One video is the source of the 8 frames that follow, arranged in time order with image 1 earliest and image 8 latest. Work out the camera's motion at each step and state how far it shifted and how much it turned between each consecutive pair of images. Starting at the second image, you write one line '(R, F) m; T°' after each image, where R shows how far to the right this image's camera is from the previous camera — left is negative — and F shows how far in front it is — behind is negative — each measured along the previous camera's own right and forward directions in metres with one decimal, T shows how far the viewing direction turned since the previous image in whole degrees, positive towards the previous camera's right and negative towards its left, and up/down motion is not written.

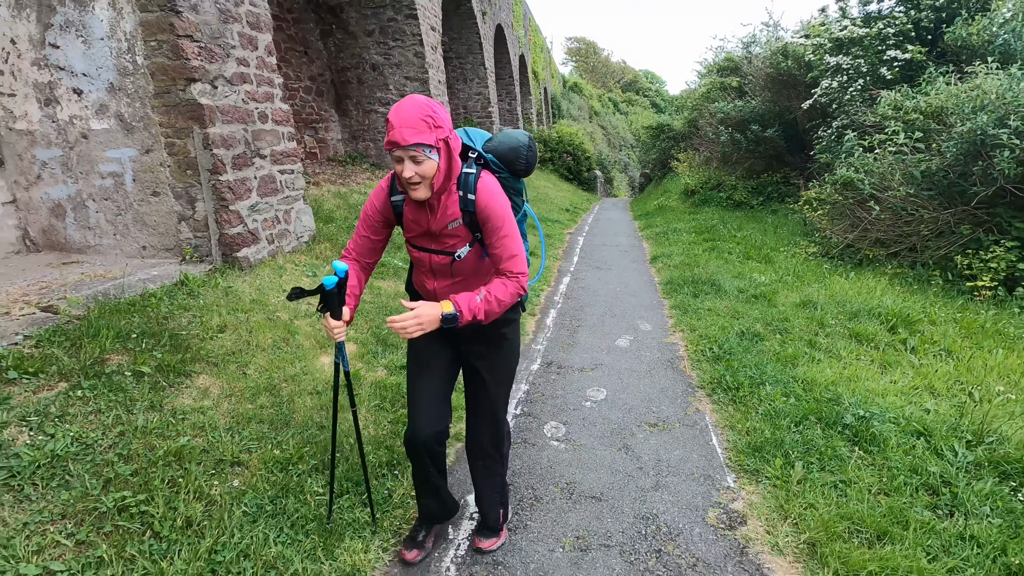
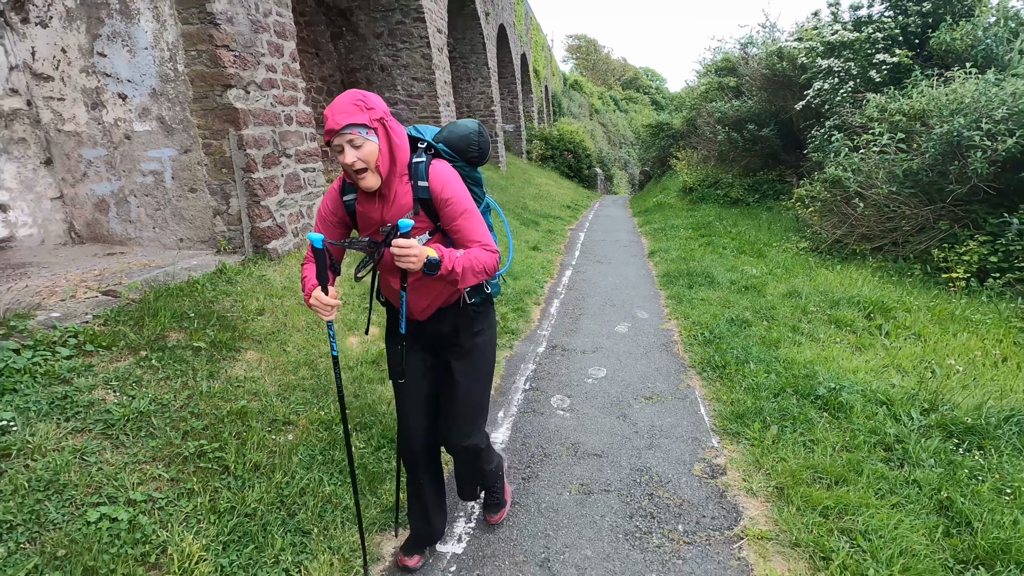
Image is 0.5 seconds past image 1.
(-0.1, -0.4) m; 0°
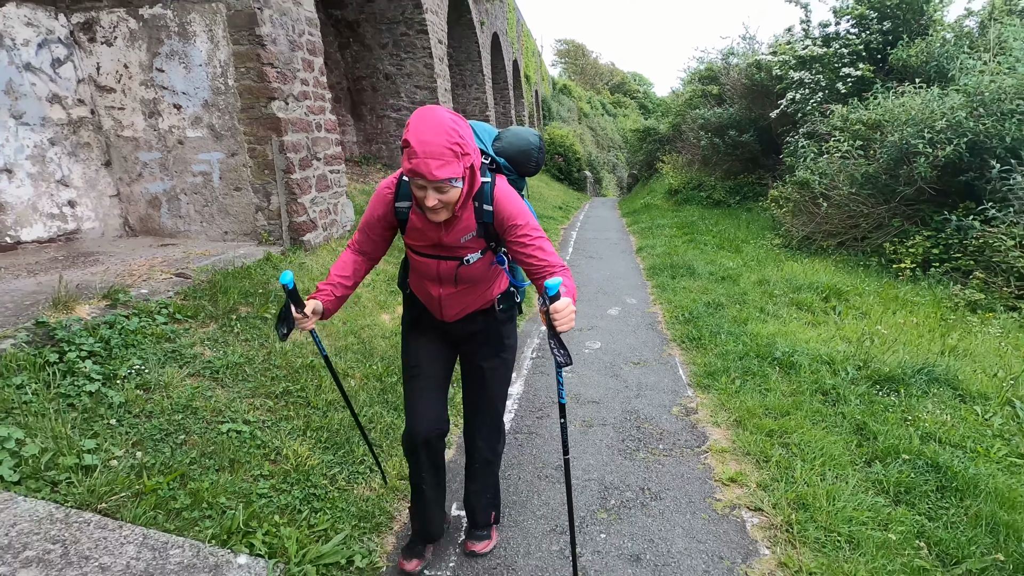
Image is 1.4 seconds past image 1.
(-0.2, -0.7) m; +1°
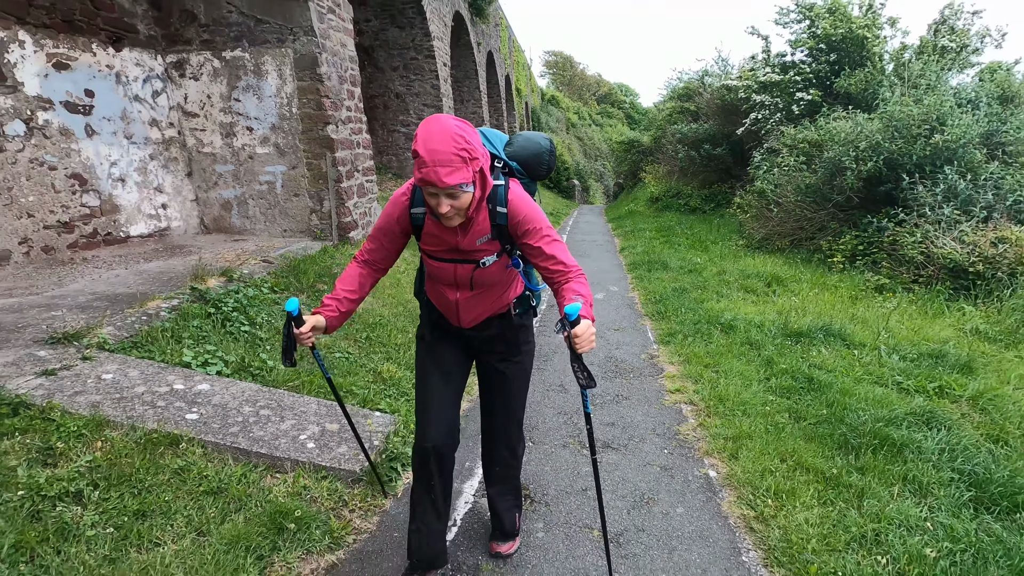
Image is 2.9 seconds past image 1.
(-0.2, -1.2) m; +1°
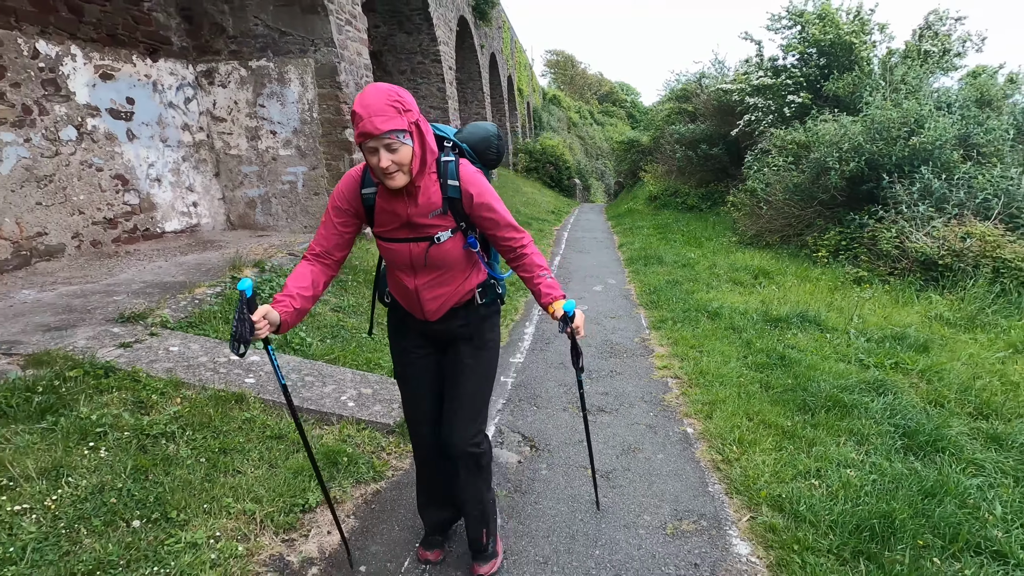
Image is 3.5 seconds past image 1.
(0.0, -0.5) m; 0°
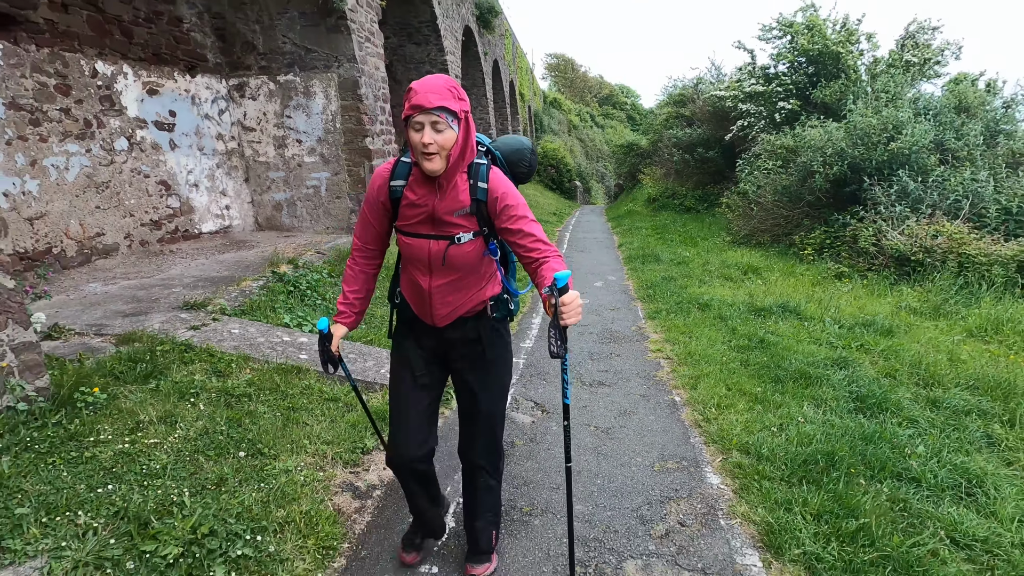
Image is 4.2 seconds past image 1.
(-0.1, -0.6) m; 0°
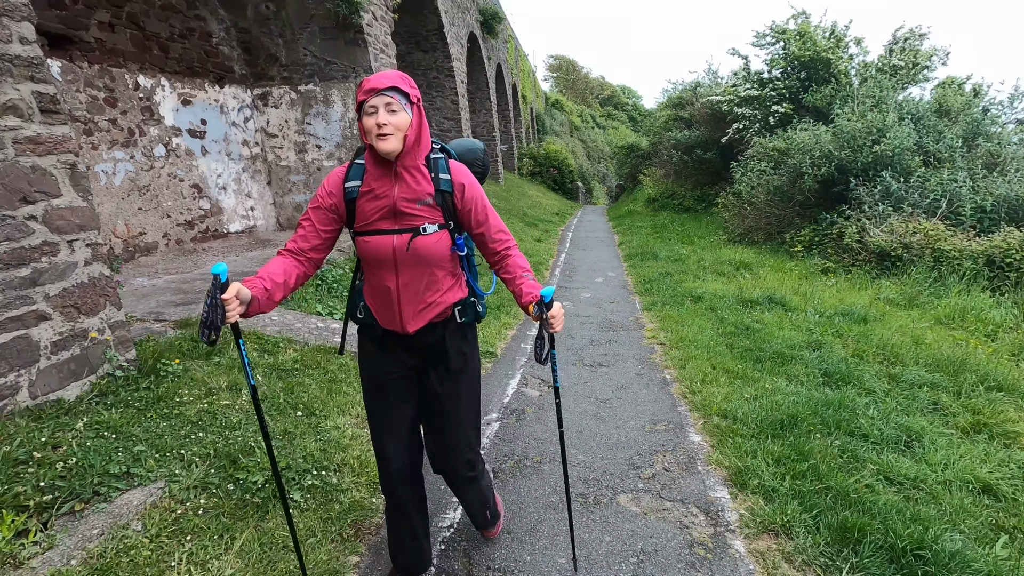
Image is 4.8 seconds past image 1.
(-0.1, -0.5) m; 0°
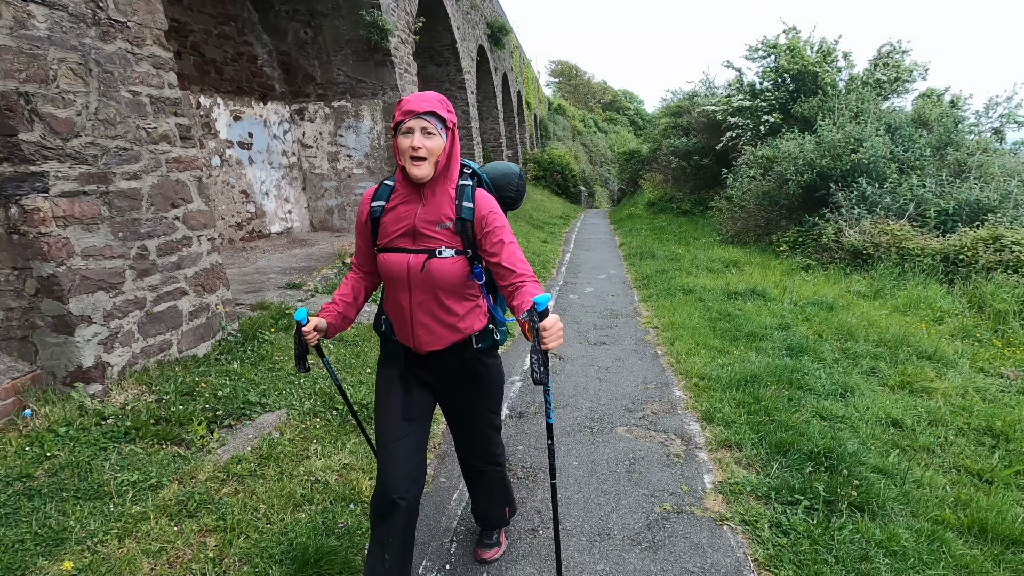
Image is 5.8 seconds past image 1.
(-0.1, -0.8) m; 0°
